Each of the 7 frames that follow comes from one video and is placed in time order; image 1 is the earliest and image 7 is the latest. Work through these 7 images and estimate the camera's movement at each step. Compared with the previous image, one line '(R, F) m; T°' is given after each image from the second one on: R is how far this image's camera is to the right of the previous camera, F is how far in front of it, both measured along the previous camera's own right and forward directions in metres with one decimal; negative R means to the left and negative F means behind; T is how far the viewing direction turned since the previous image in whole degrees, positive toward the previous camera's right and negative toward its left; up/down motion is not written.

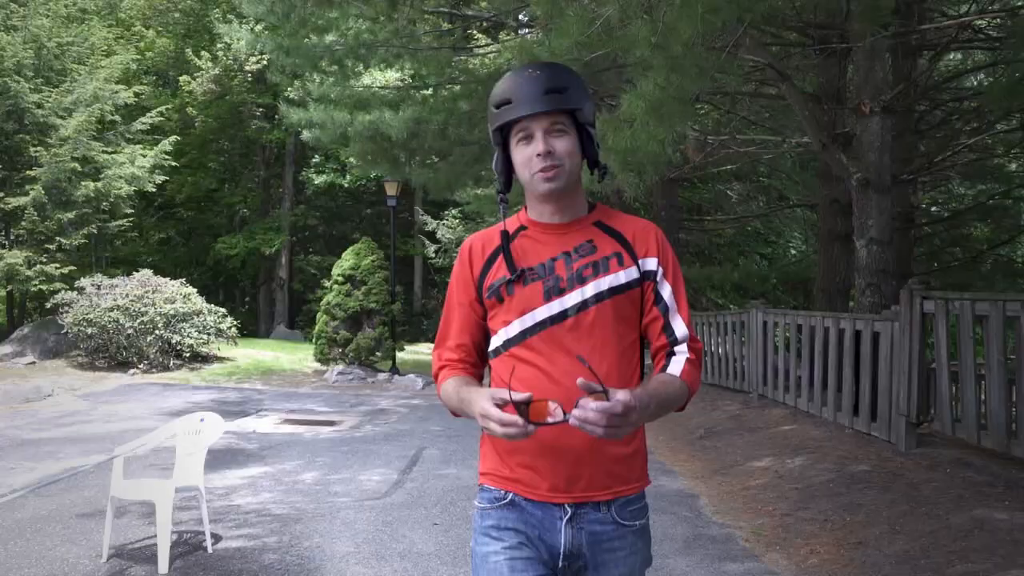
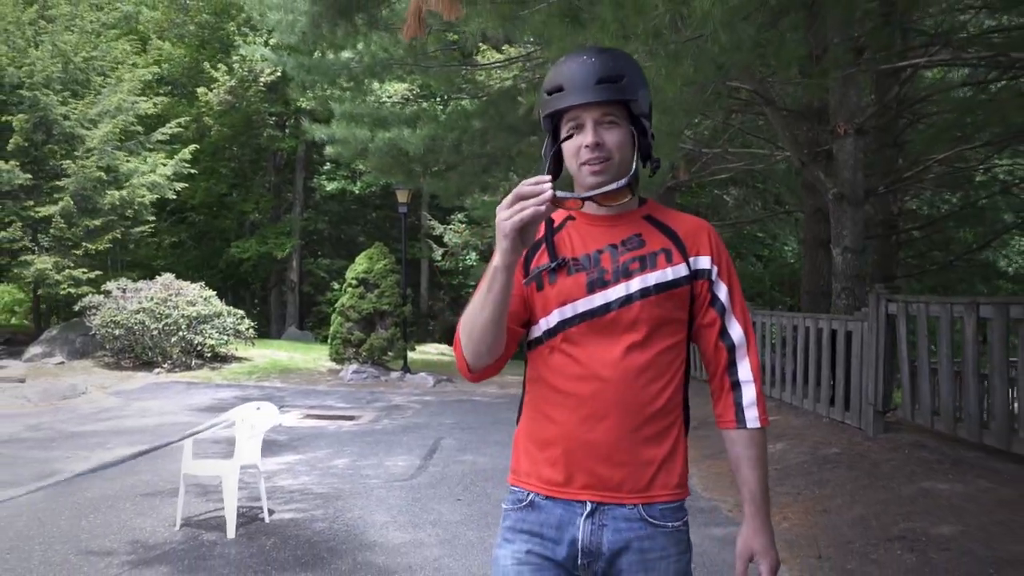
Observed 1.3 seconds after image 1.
(-0.1, -0.8) m; 0°
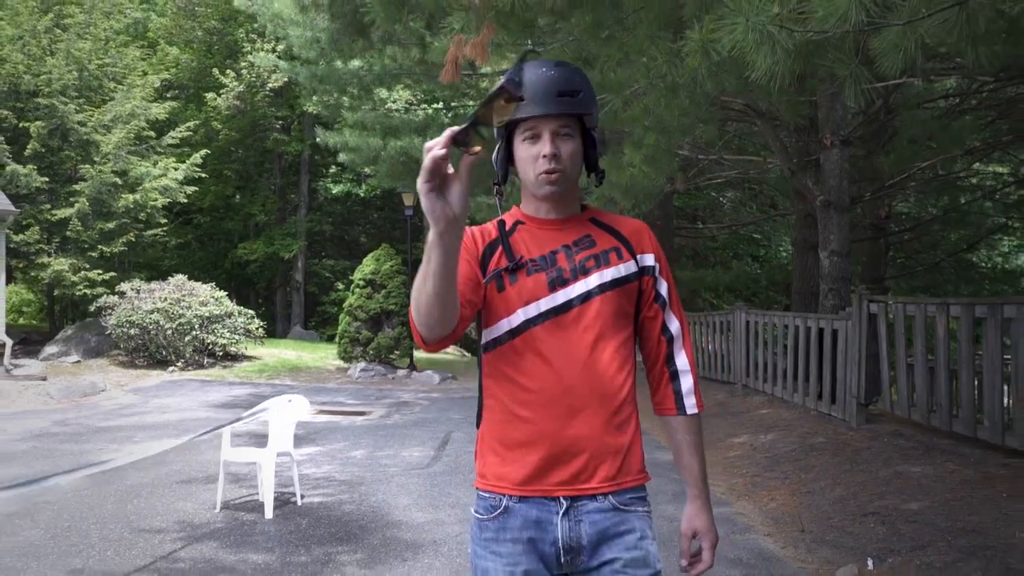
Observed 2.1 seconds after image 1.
(-0.1, -0.5) m; 0°
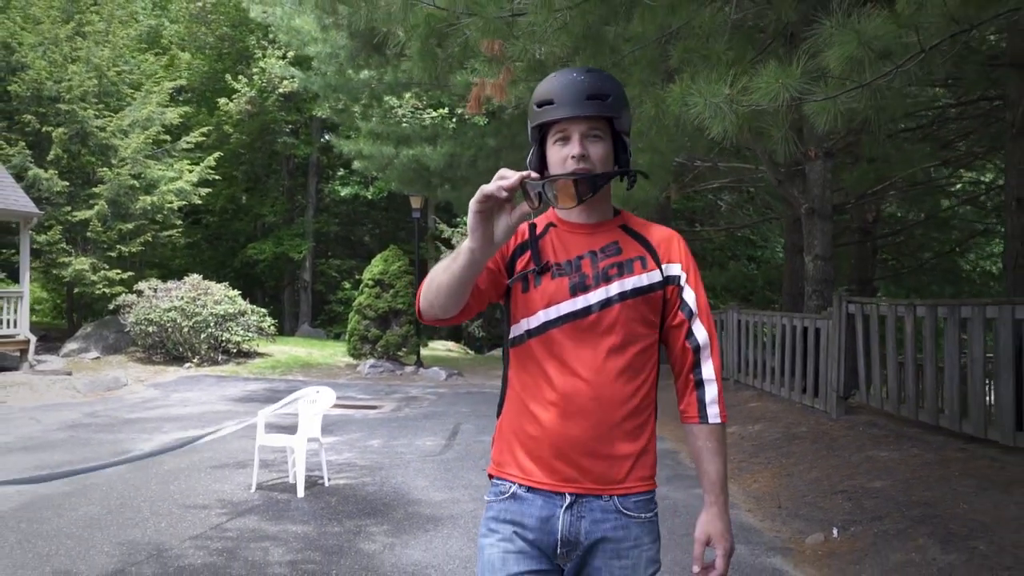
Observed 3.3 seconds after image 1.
(-0.1, -0.6) m; 0°
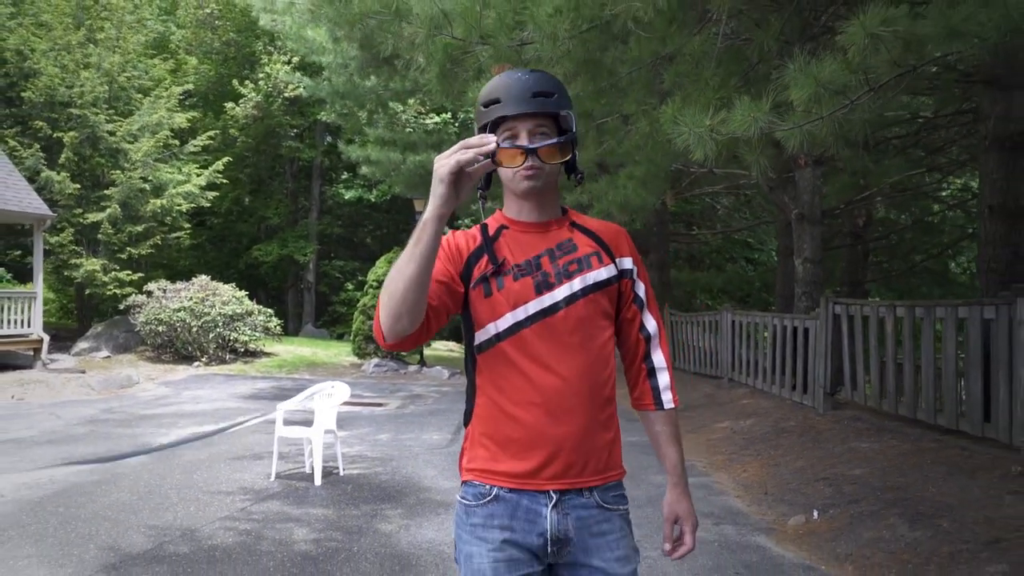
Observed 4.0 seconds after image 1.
(0.0, -0.4) m; 0°
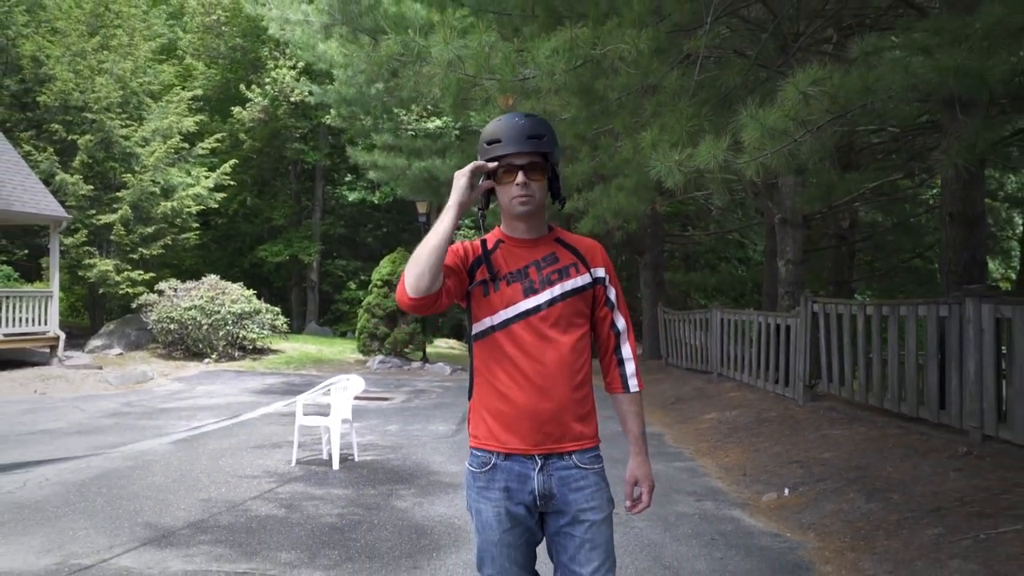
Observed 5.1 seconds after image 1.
(0.0, -0.6) m; 0°
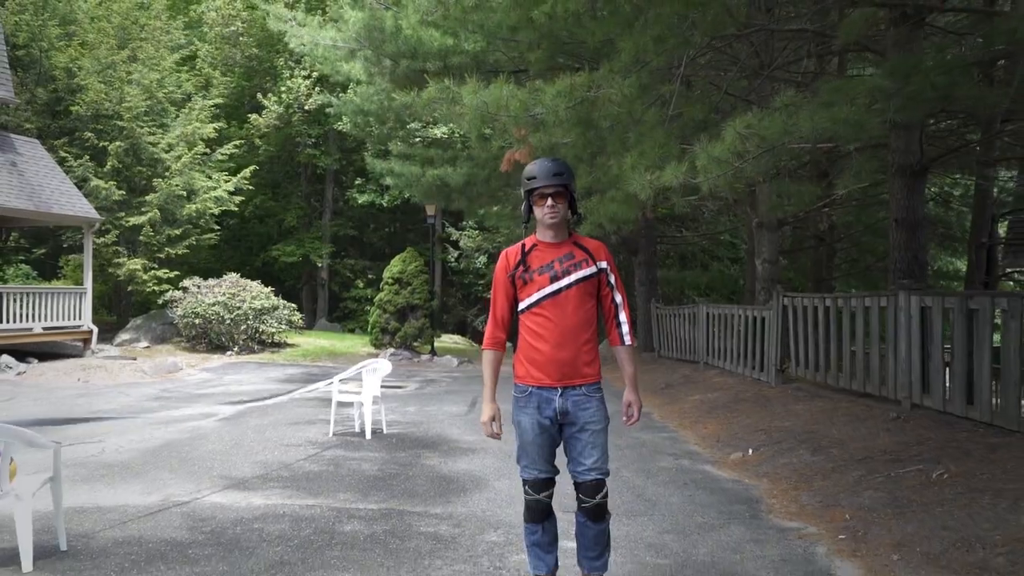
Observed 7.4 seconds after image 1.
(-0.1, -1.2) m; 0°
